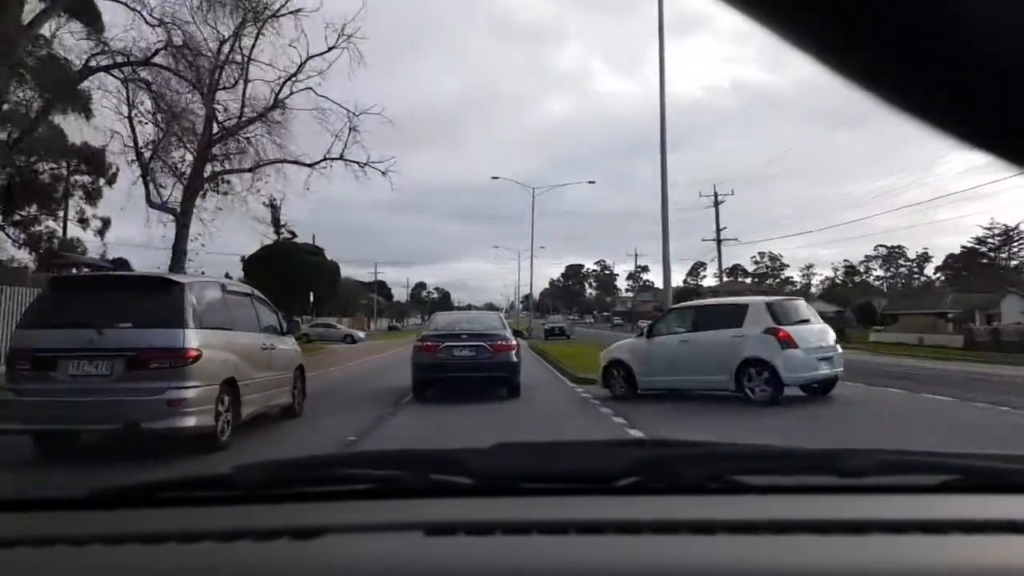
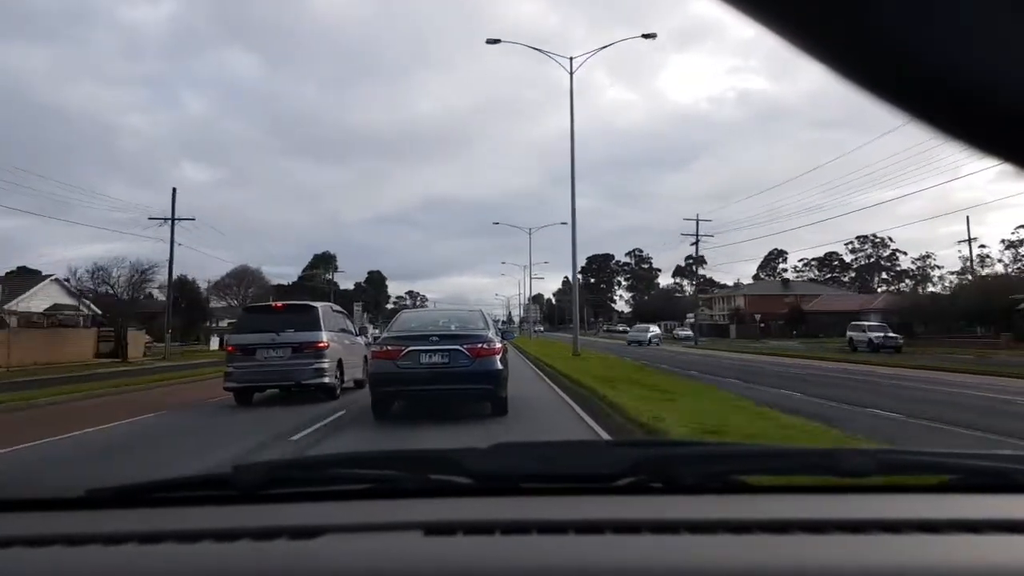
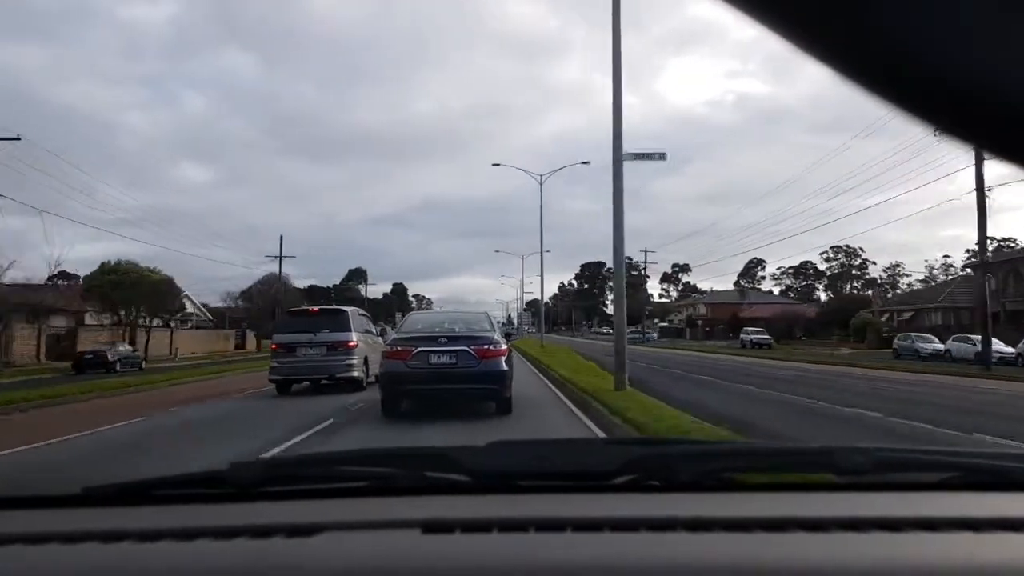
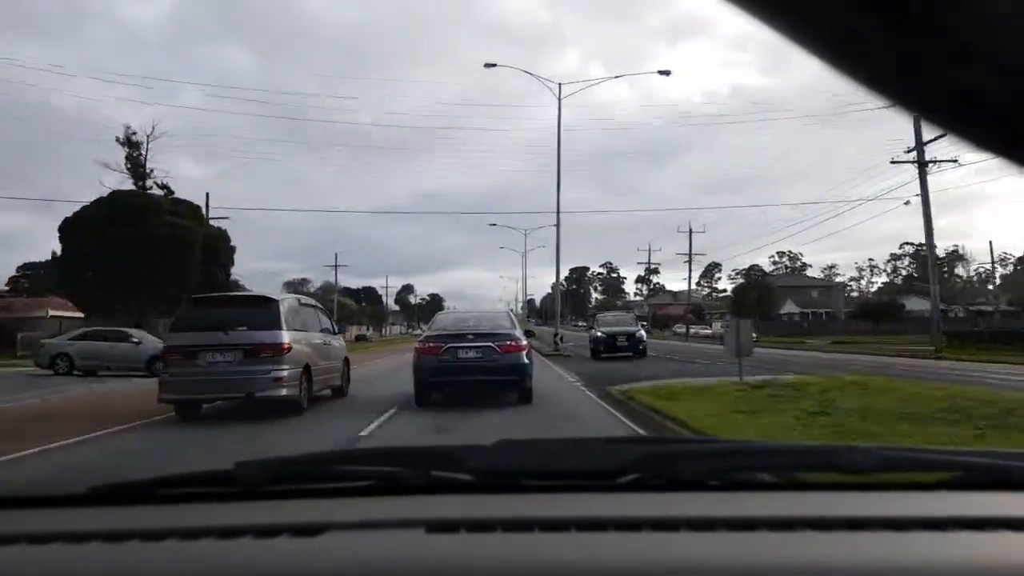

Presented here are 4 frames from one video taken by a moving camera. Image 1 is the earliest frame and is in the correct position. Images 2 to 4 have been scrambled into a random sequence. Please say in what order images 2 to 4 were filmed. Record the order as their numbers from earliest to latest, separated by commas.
4, 3, 2
